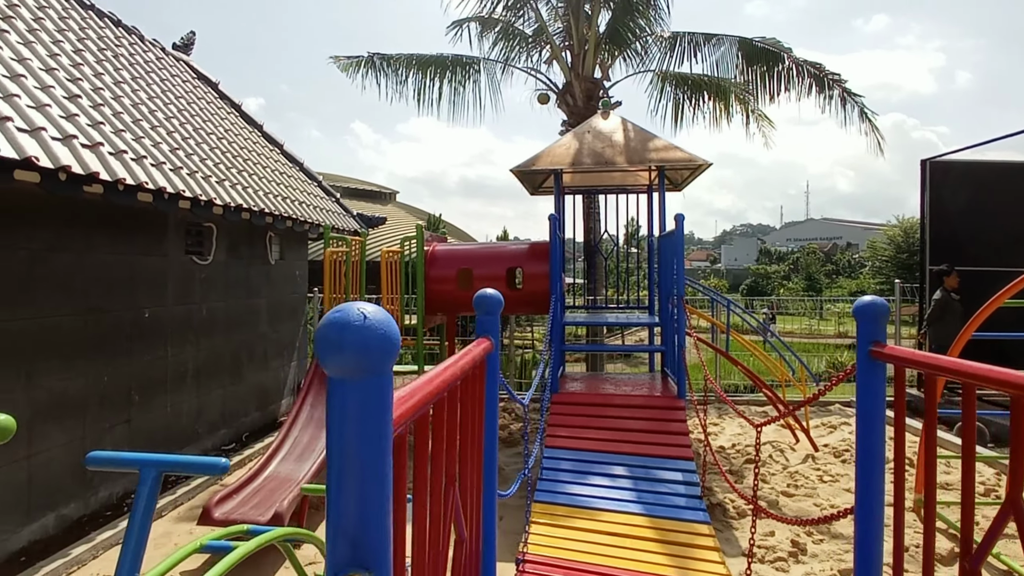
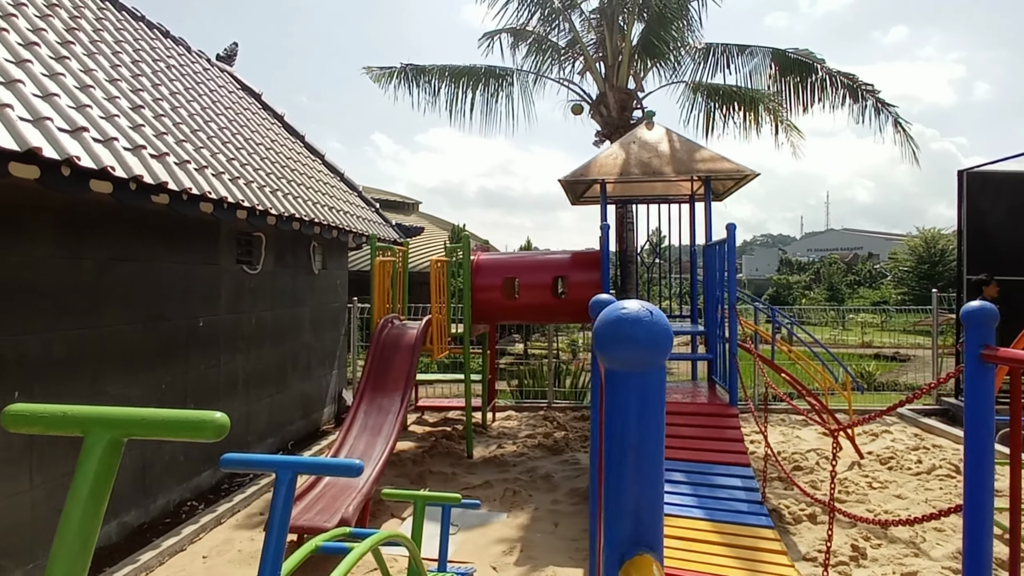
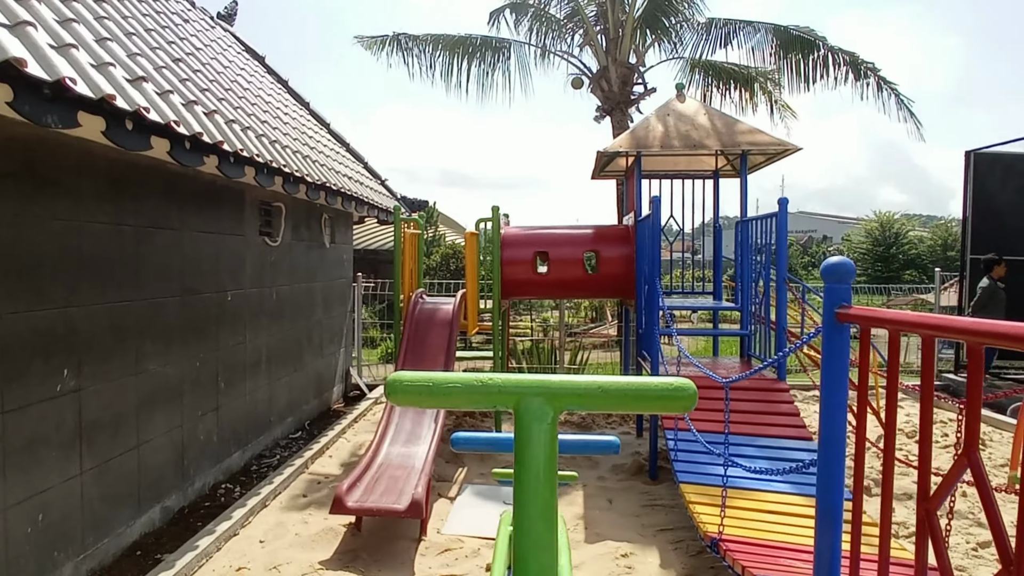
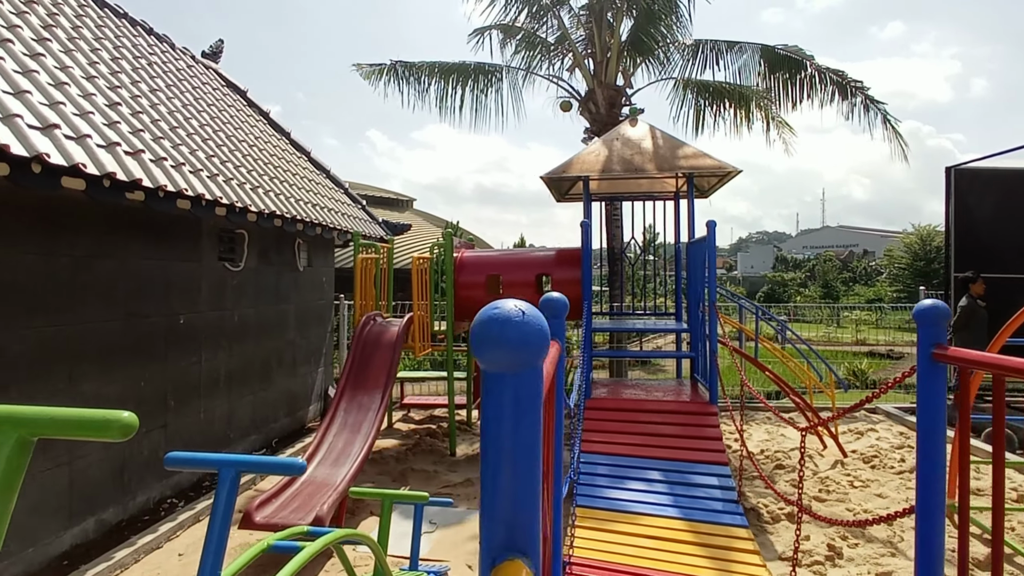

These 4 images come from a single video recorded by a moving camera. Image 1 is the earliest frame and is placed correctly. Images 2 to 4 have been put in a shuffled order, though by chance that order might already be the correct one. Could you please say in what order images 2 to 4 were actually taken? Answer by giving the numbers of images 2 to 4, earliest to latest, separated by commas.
4, 2, 3
